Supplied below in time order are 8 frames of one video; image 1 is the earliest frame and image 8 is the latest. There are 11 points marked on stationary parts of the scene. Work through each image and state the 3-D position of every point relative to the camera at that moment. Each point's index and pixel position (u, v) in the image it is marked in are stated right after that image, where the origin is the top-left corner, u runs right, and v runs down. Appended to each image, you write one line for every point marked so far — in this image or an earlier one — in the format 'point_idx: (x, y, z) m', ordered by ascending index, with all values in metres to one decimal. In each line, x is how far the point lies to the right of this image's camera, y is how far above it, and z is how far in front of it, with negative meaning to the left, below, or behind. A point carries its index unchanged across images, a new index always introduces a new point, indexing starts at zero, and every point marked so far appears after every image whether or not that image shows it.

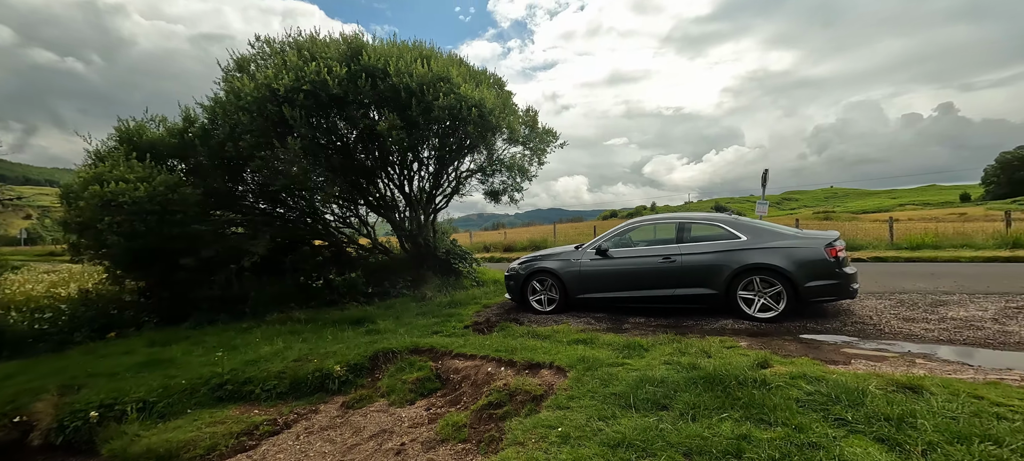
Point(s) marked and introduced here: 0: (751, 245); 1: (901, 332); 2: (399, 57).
0: (+3.4, -0.2, +5.8) m
1: (+4.5, -1.2, +4.8) m
2: (-2.1, +3.1, +7.3) m
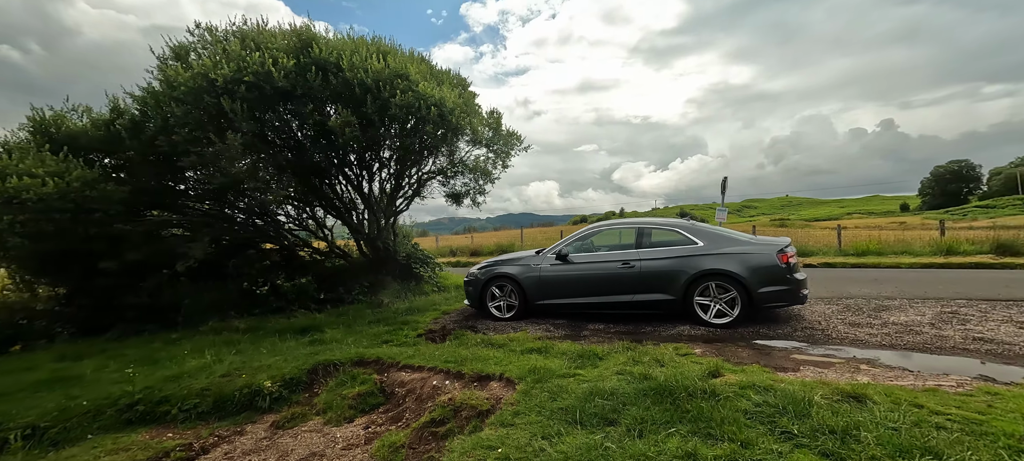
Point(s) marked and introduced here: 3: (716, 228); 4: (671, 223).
0: (+2.8, -0.3, +5.8) m
1: (+4.0, -1.3, +4.9) m
2: (-2.7, +3.0, +7.0) m
3: (+3.2, 0.0, +6.3) m
4: (+2.5, +0.1, +6.4) m
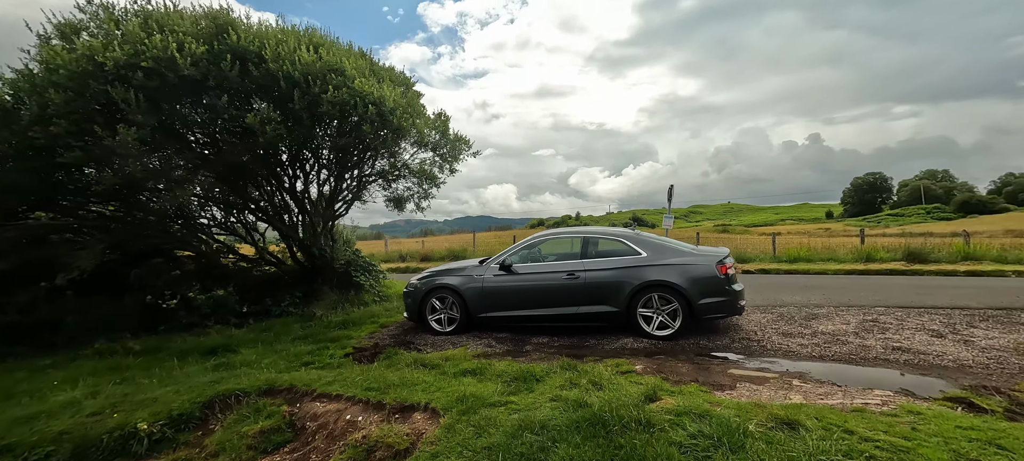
0: (+2.0, -0.4, +5.8) m
1: (+3.3, -1.4, +5.0) m
2: (-3.6, +2.9, +6.4) m
3: (+2.3, -0.1, +6.3) m
4: (+1.6, 0.0, +6.3) m
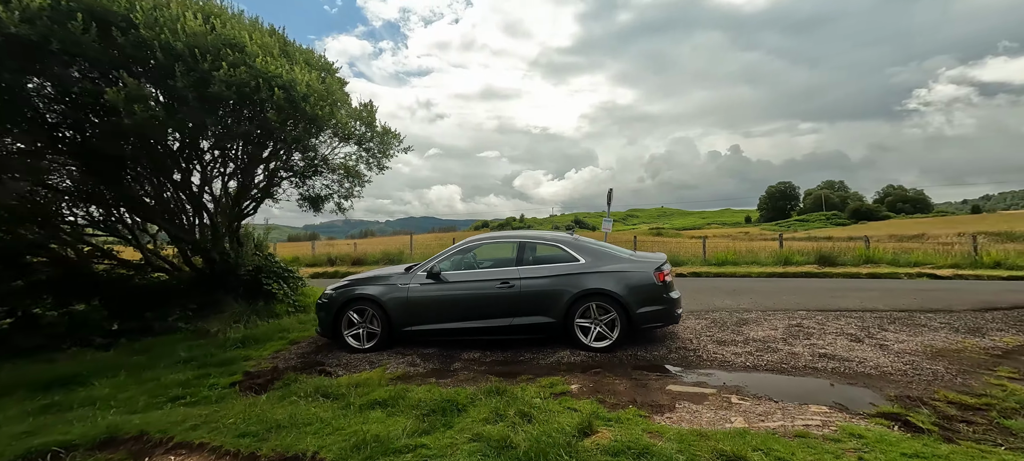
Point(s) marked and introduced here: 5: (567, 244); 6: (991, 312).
0: (+1.0, -0.5, +5.5) m
1: (+2.4, -1.5, +4.8) m
2: (-4.5, +2.9, +5.3) m
3: (+1.3, -0.2, +6.1) m
4: (+0.6, -0.1, +5.9) m
5: (+0.8, -0.2, +5.8) m
6: (+7.7, -1.3, +6.5) m
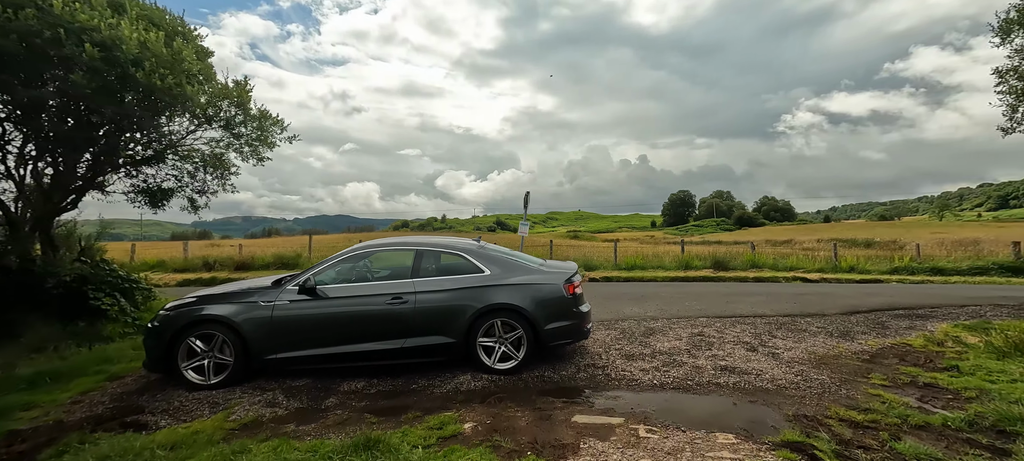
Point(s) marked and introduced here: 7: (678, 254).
0: (-0.2, -0.6, +4.9) m
1: (+1.3, -1.6, +4.6) m
2: (-5.6, +2.9, +3.7) m
3: (-0.1, -0.3, +5.6) m
4: (-0.7, -0.2, +5.3) m
5: (-0.5, -0.3, +5.2) m
6: (+6.1, -1.5, +7.2) m
7: (+6.6, -1.0, +16.2) m
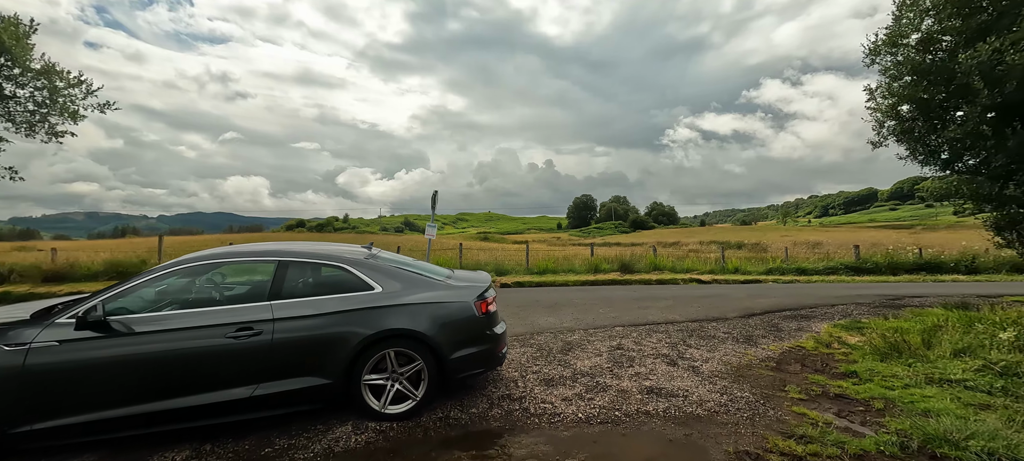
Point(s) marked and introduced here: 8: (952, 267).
0: (-1.2, -0.7, +3.9) m
1: (+0.3, -1.7, +3.9) m
2: (-6.2, +2.9, +1.5) m
3: (-1.2, -0.4, +4.5) m
4: (-1.8, -0.3, +4.2) m
5: (-1.6, -0.3, +4.1) m
6: (+4.4, -1.6, +7.5) m
7: (+2.9, -1.1, +16.3) m
8: (+14.5, -1.2, +13.4) m
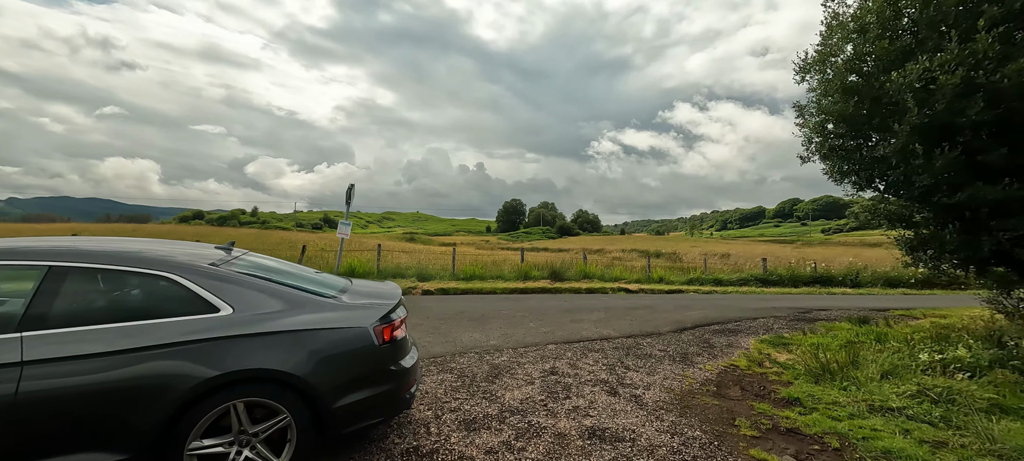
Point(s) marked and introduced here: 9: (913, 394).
0: (-1.8, -0.6, +2.7) m
1: (-0.4, -1.7, +2.9) m
2: (-6.2, +3.1, -0.4) m
3: (-1.9, -0.4, +3.4) m
4: (-2.4, -0.2, +2.9) m
5: (-2.2, -0.3, +2.9) m
6: (+3.1, -1.8, +7.3) m
7: (+0.1, -1.3, +15.7) m
8: (+11.9, -1.8, +14.8) m
9: (+4.2, -1.7, +4.2) m
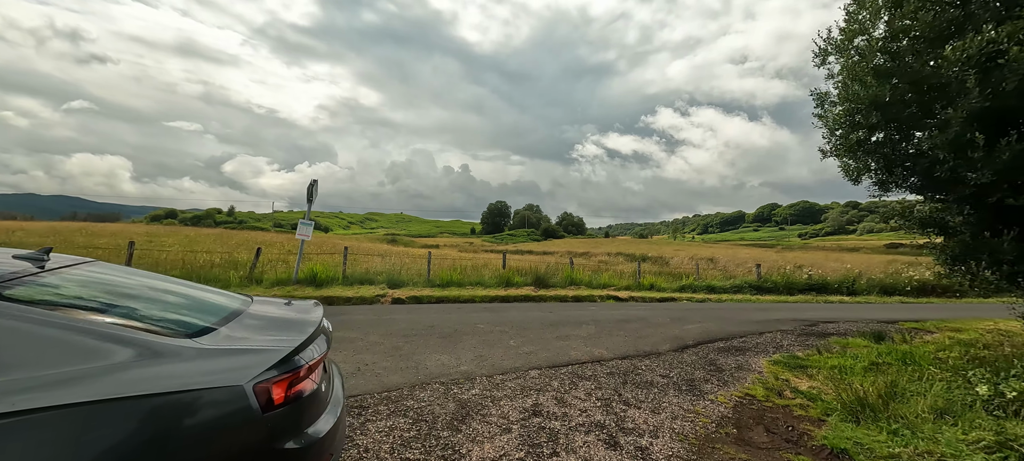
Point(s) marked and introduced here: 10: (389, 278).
0: (-2.0, -0.7, +1.6) m
1: (-0.6, -1.8, +1.9) m
2: (-6.2, +3.1, -1.7) m
3: (-2.1, -0.4, +2.2) m
4: (-2.6, -0.2, +1.7) m
5: (-2.4, -0.3, +1.8) m
6: (+2.7, -1.9, +6.3) m
7: (-0.6, -1.4, +14.6) m
8: (+11.3, -2.0, +14.2) m
9: (+3.9, -1.8, +3.3) m
10: (-3.8, -1.5, +12.4) m
